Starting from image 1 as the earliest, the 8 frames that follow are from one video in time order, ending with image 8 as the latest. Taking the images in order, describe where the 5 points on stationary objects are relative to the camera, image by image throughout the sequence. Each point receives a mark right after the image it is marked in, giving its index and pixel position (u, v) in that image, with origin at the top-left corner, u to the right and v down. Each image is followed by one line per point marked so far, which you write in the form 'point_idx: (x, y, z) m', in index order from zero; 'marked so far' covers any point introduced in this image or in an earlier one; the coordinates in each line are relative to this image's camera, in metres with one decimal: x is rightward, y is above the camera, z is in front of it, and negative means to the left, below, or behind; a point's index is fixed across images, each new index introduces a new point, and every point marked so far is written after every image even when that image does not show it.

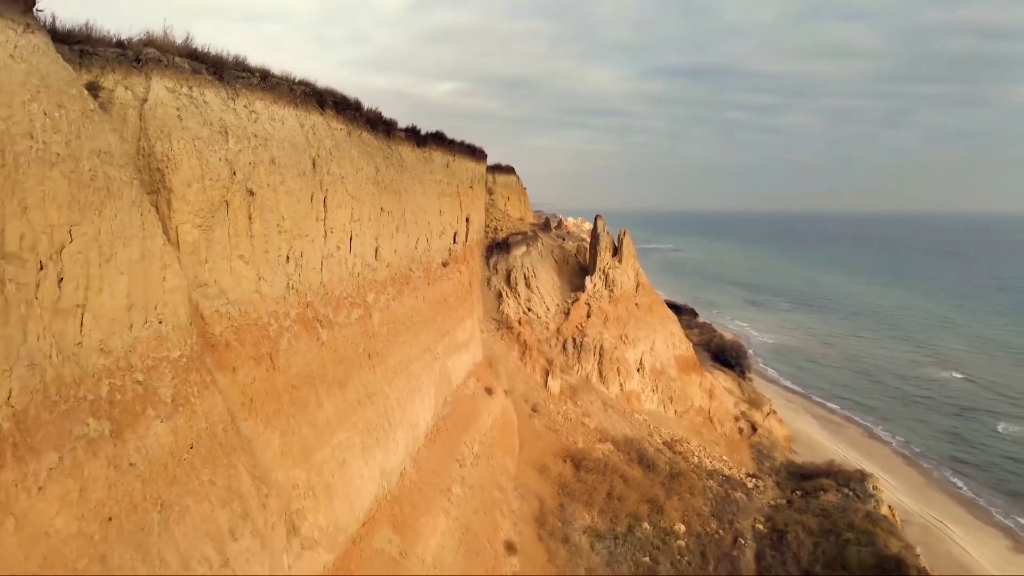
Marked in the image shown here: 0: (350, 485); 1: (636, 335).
0: (-1.9, -2.3, +6.6) m
1: (+3.8, -1.5, +17.3) m
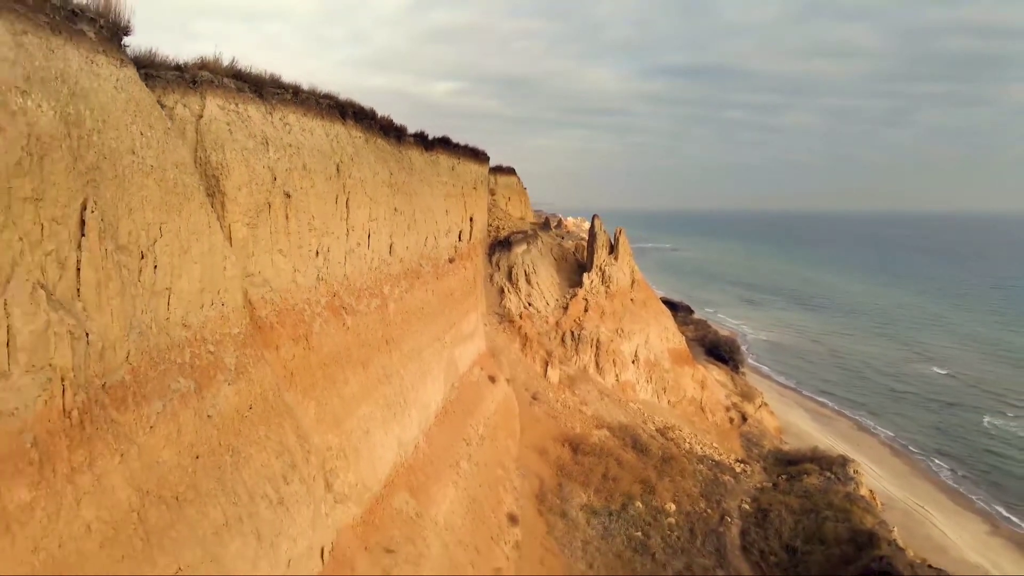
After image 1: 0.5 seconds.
0: (-1.8, -2.2, +7.5) m
1: (+3.8, -1.3, +18.2) m
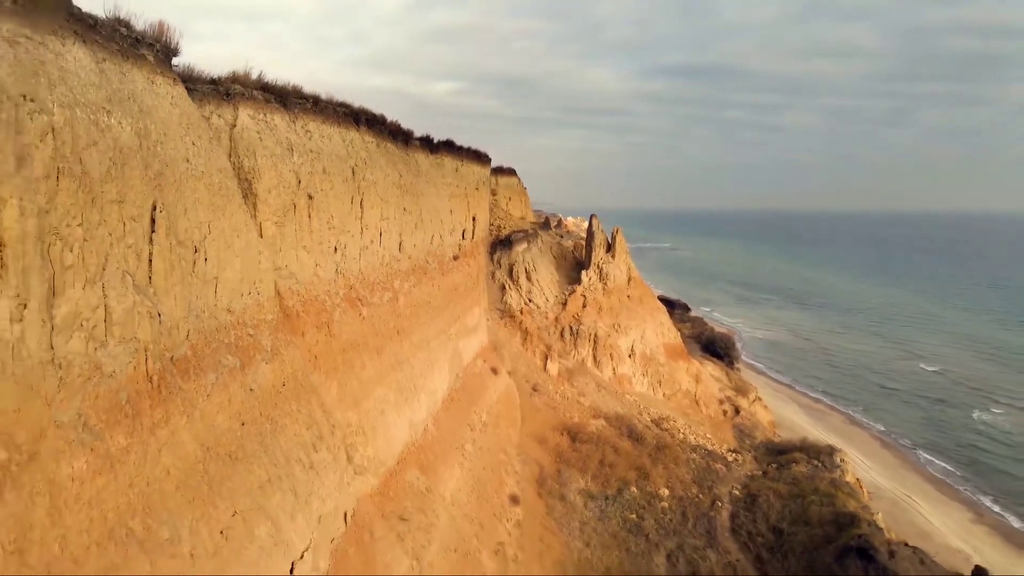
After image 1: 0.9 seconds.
0: (-1.8, -2.1, +8.2) m
1: (+3.8, -1.2, +18.9) m
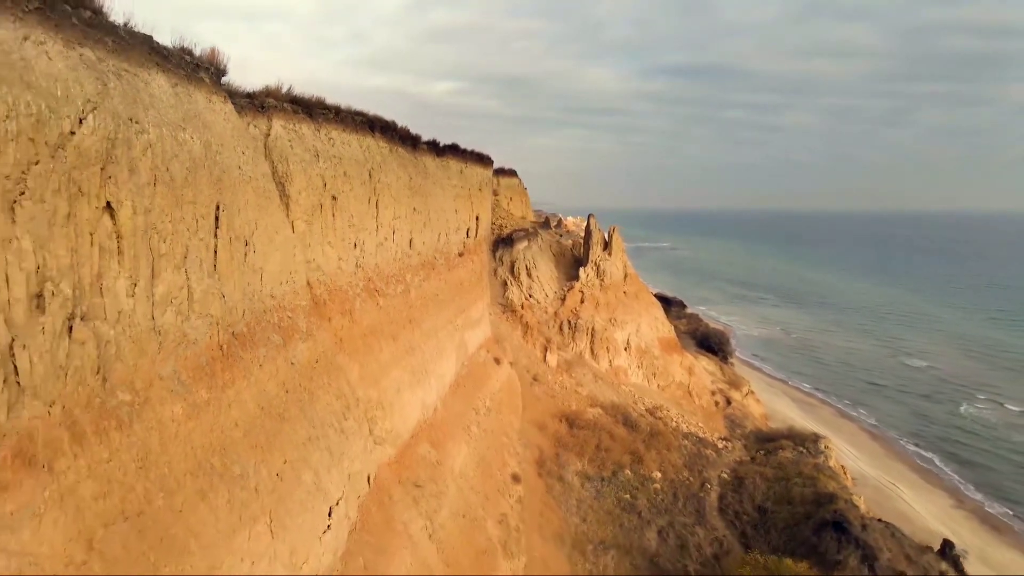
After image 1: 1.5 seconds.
0: (-1.8, -1.9, +9.1) m
1: (+3.9, -1.1, +19.9) m
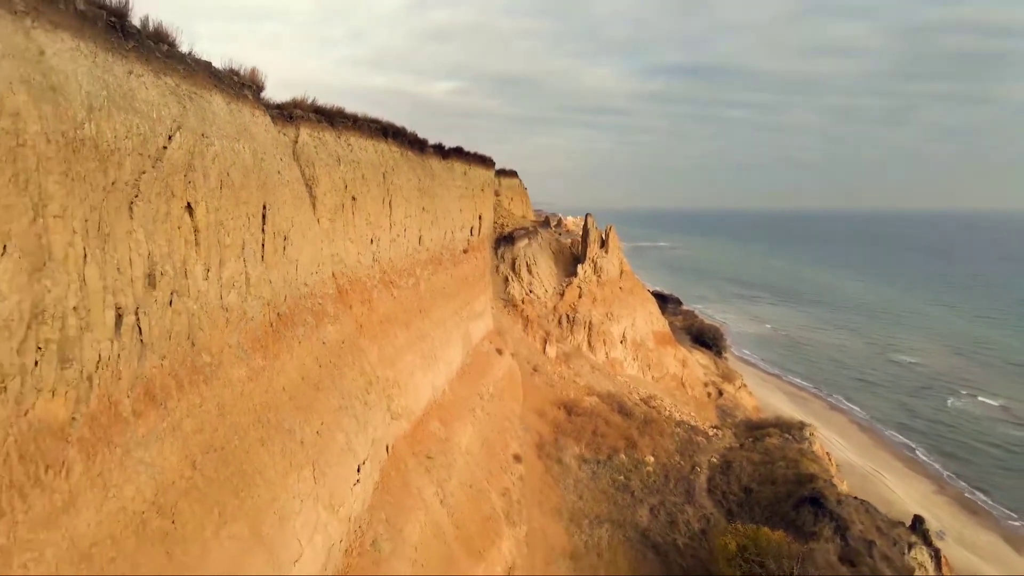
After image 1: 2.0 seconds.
0: (-1.7, -1.8, +10.1) m
1: (+3.9, -0.9, +20.8) m
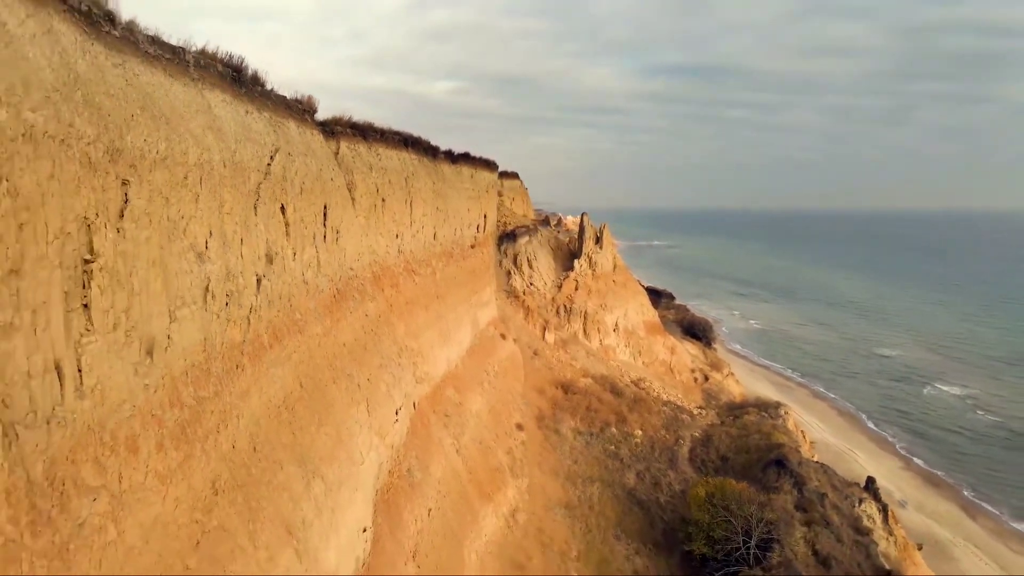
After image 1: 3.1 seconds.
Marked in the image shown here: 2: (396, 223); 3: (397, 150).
0: (-1.7, -1.5, +12.0) m
1: (+4.0, -0.7, +22.7) m
2: (-2.5, +1.4, +12.1) m
3: (-2.6, +3.1, +12.9) m
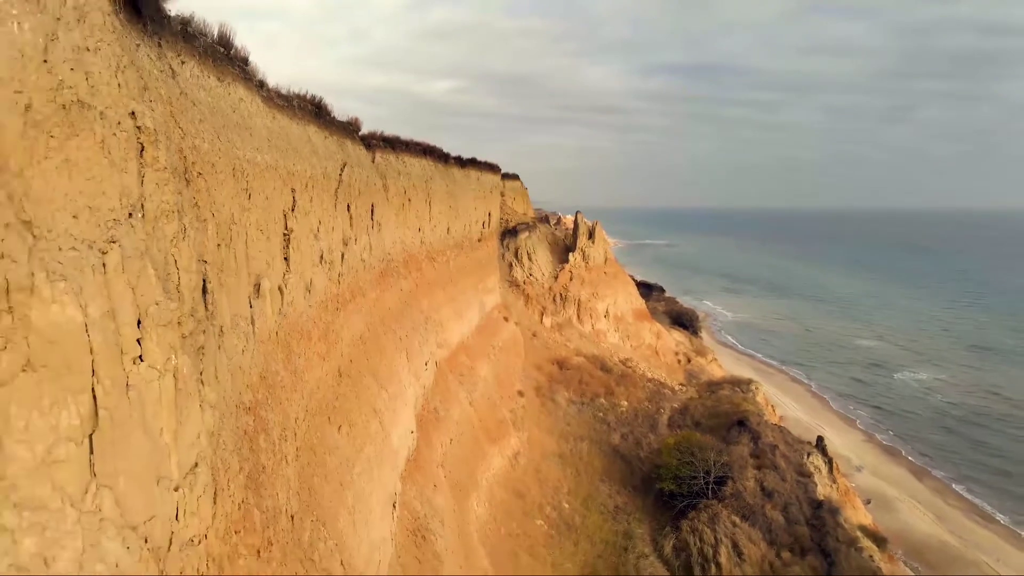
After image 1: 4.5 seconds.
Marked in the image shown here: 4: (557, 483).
0: (-1.6, -1.1, +14.6) m
1: (+4.1, -0.2, +25.3) m
2: (-2.4, +1.8, +14.7) m
3: (-2.6, +3.5, +15.5) m
4: (+1.1, -5.0, +14.4) m
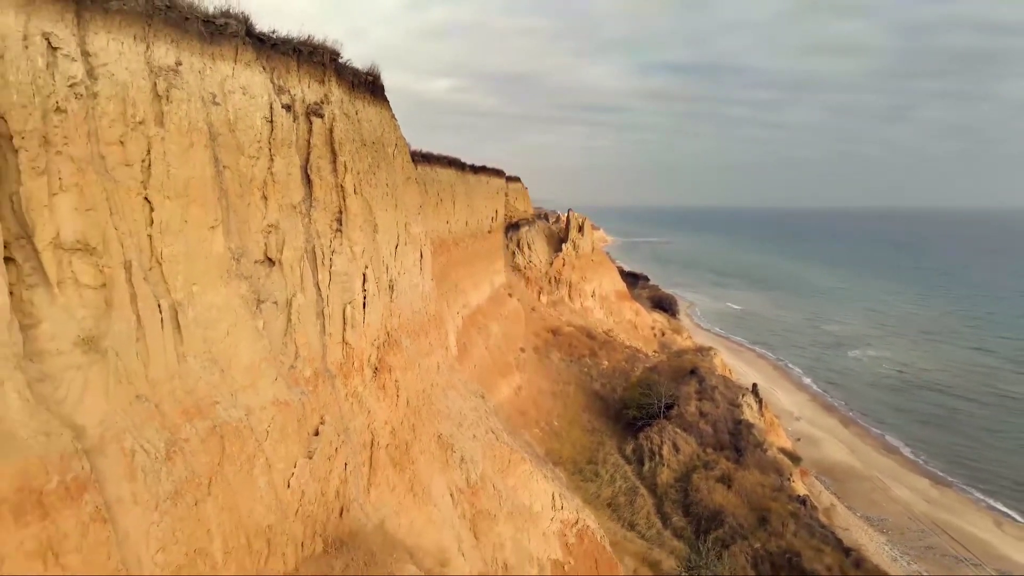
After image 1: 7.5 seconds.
0: (-1.5, -0.3, +19.7) m
1: (+4.2, +0.6, +30.4) m
2: (-2.3, +2.6, +19.8) m
3: (-2.4, +4.3, +20.6) m
4: (+1.3, -4.2, +19.5) m
